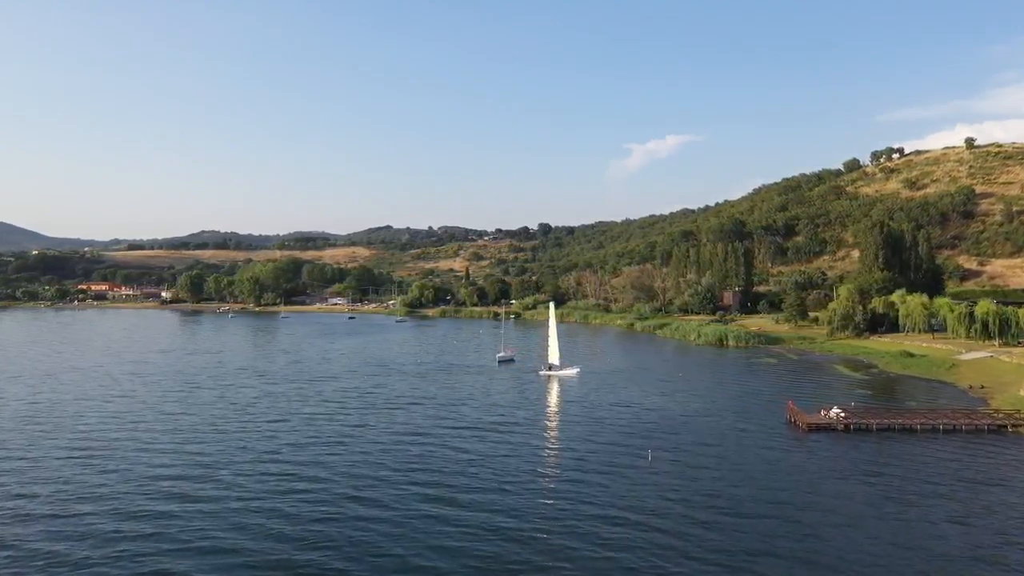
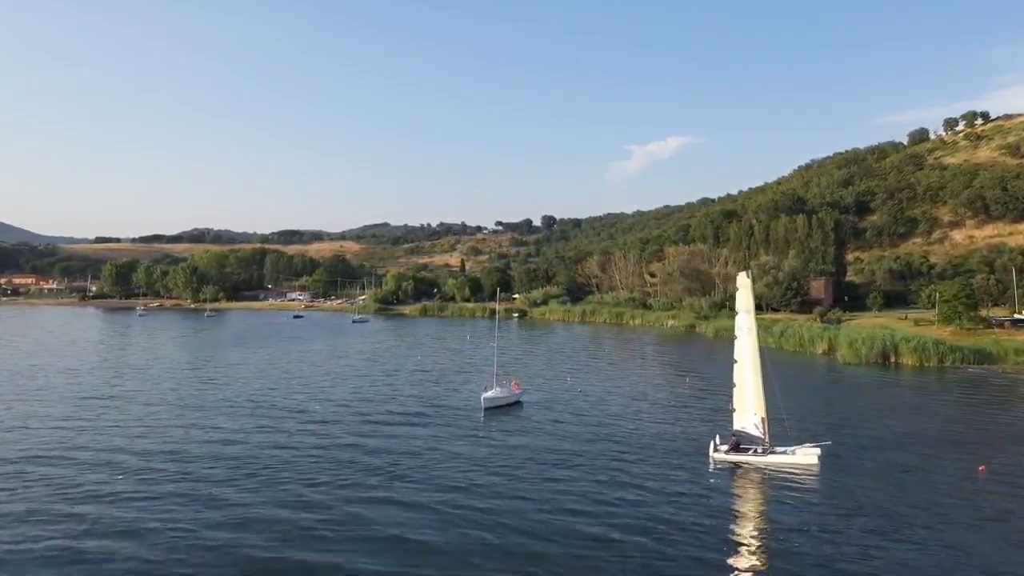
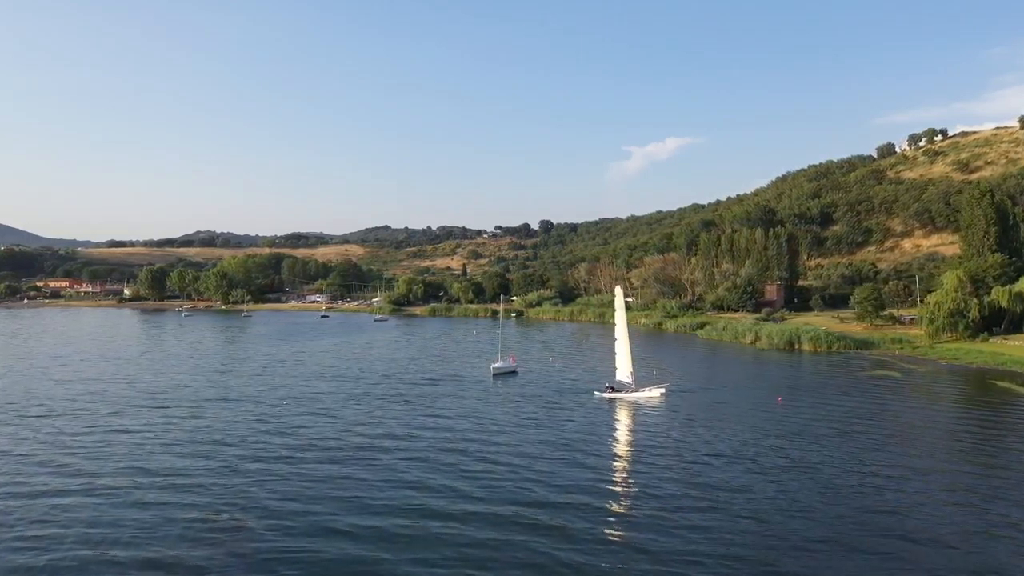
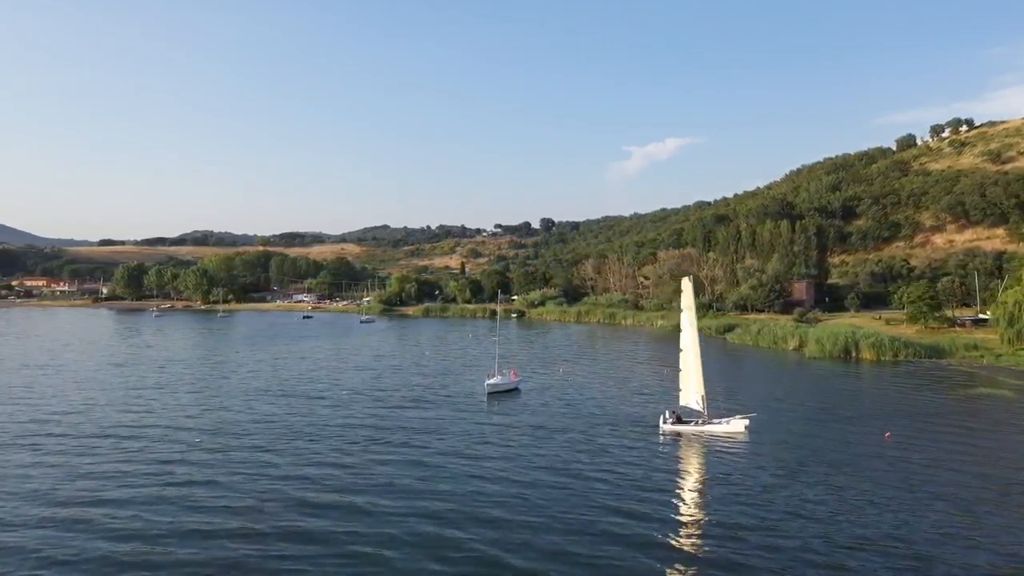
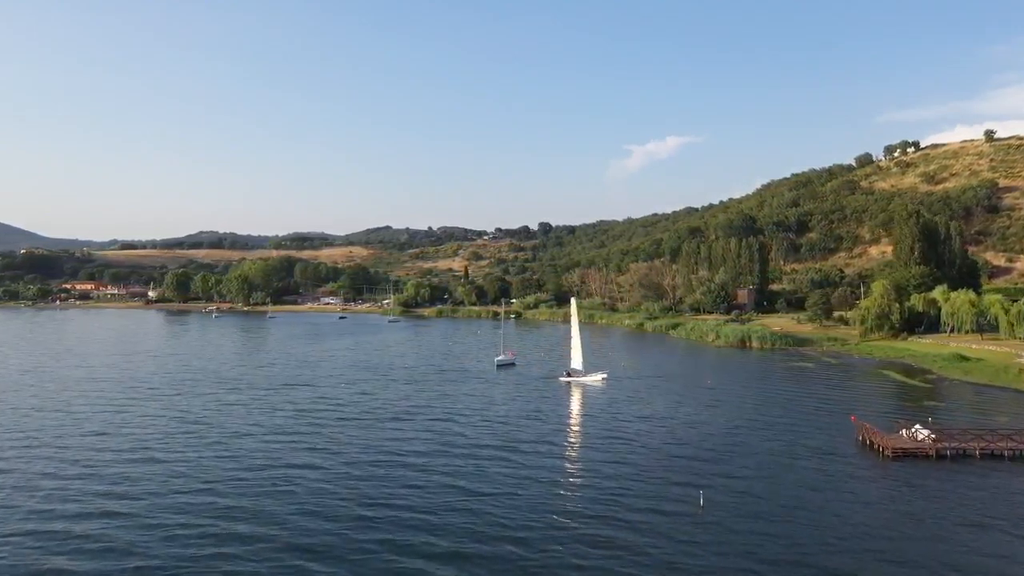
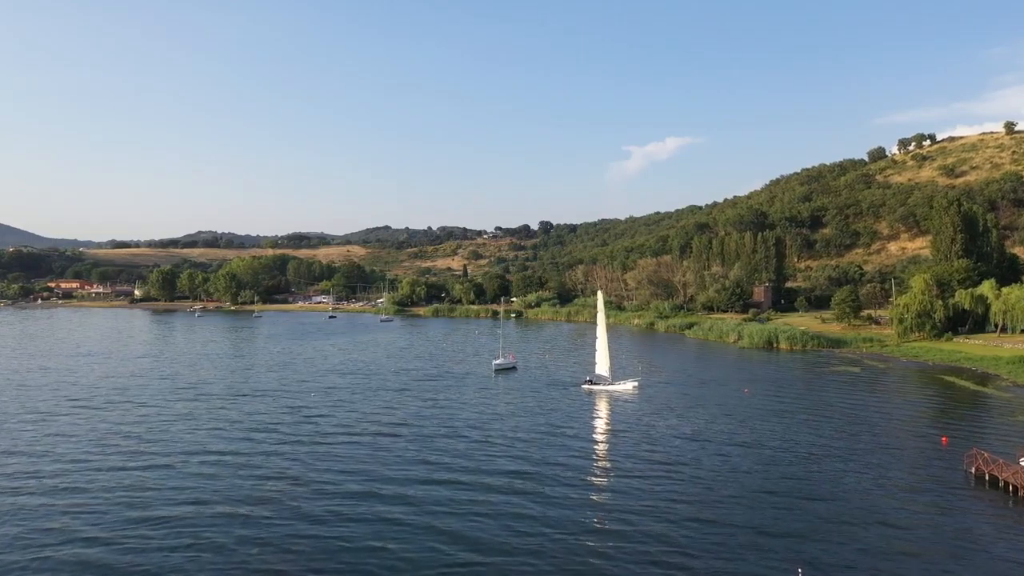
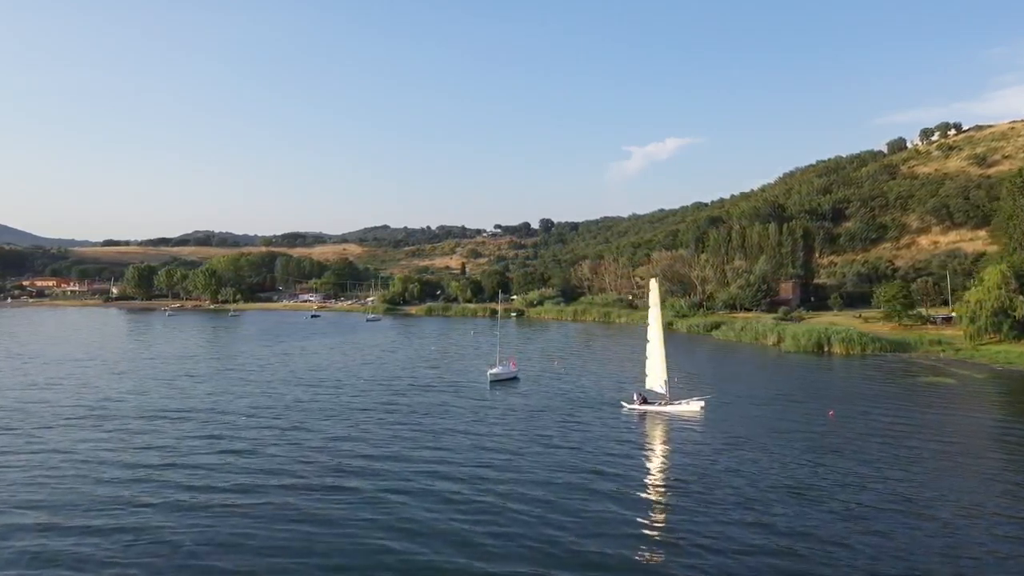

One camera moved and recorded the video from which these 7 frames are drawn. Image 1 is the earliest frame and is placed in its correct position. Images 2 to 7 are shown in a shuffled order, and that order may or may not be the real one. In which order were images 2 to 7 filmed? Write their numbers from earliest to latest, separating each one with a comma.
5, 6, 3, 7, 4, 2
